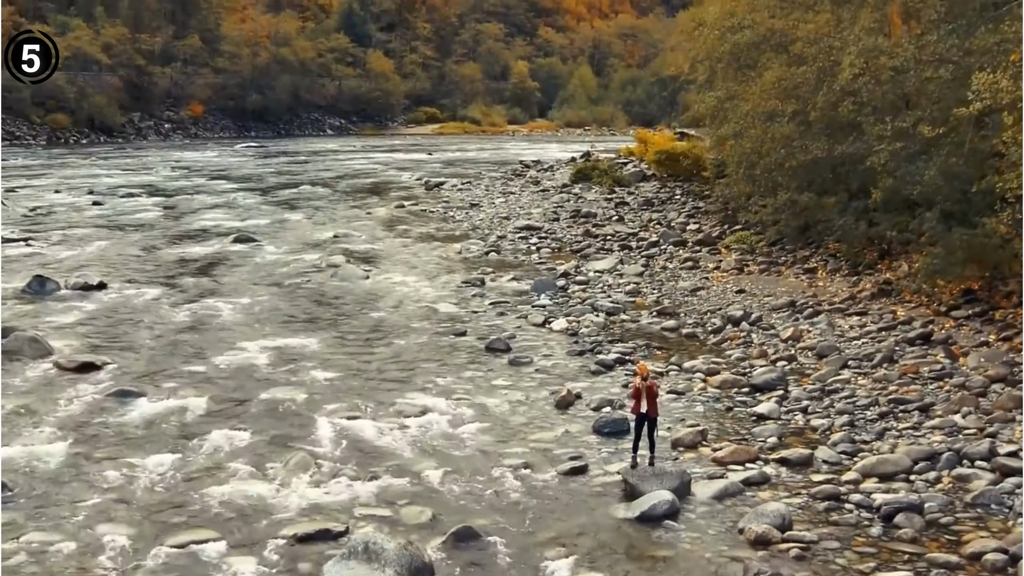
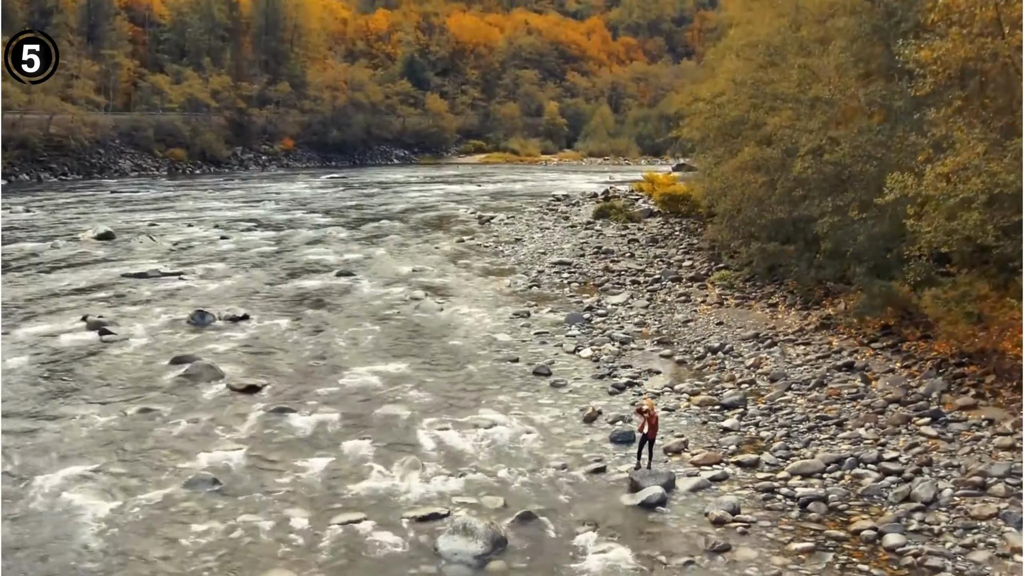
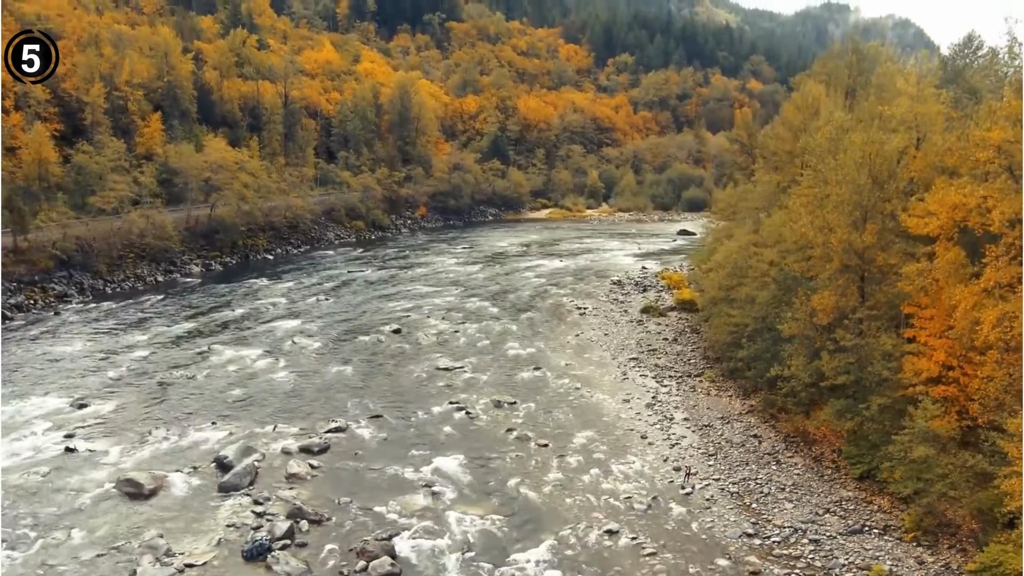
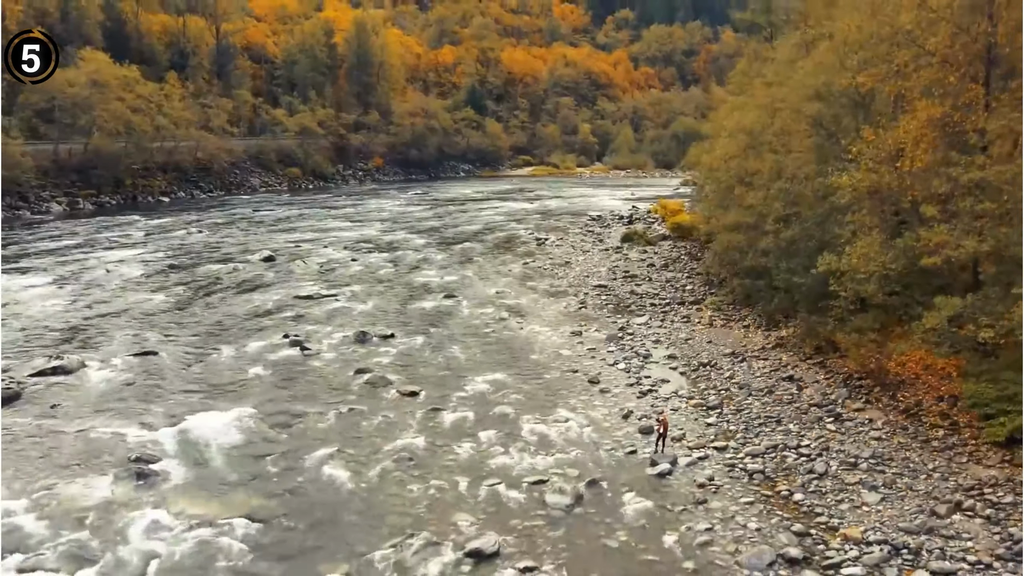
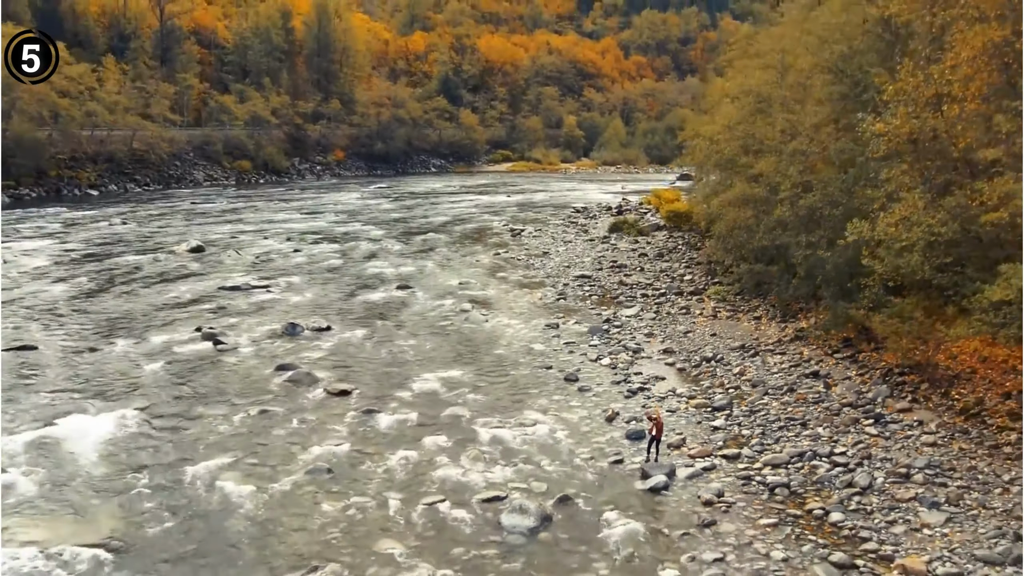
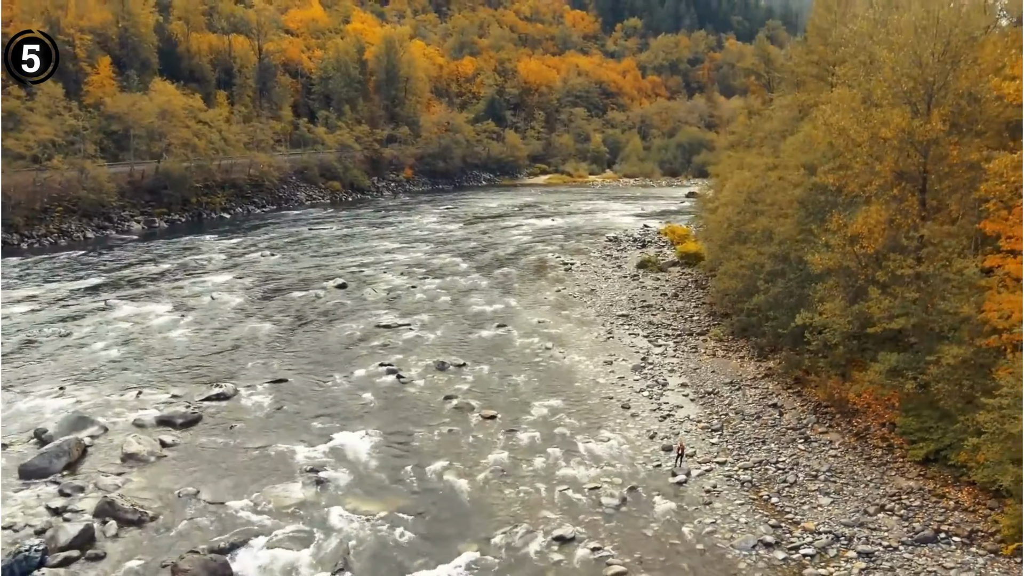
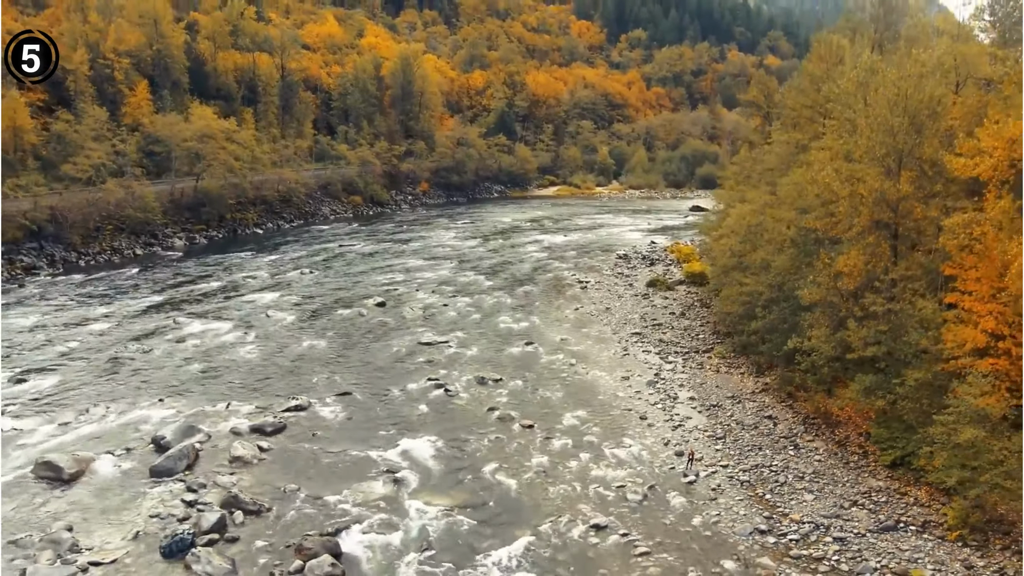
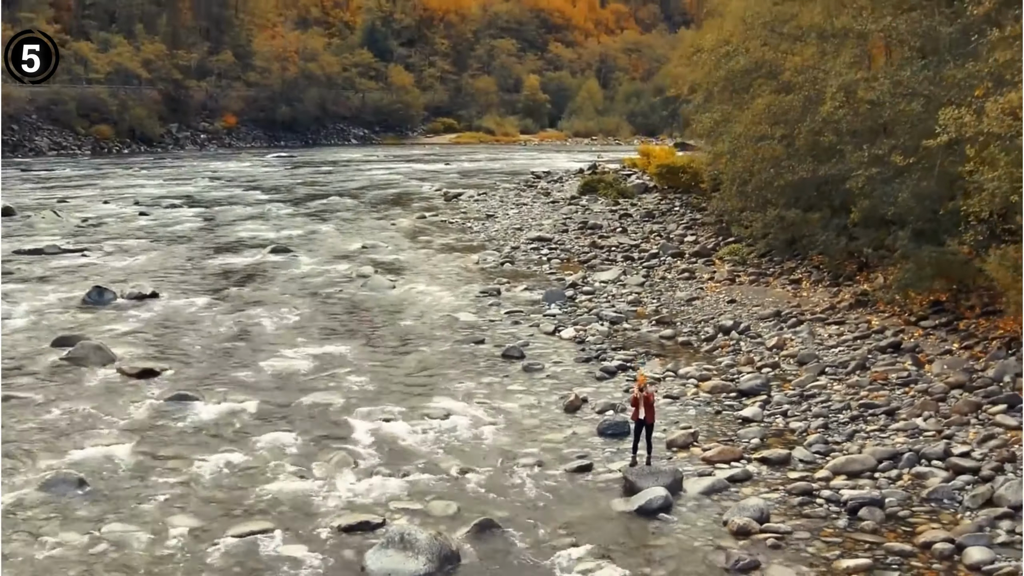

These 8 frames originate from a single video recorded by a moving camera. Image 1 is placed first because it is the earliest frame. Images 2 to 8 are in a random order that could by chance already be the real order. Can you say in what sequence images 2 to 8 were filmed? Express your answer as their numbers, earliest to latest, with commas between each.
8, 2, 5, 4, 6, 7, 3
